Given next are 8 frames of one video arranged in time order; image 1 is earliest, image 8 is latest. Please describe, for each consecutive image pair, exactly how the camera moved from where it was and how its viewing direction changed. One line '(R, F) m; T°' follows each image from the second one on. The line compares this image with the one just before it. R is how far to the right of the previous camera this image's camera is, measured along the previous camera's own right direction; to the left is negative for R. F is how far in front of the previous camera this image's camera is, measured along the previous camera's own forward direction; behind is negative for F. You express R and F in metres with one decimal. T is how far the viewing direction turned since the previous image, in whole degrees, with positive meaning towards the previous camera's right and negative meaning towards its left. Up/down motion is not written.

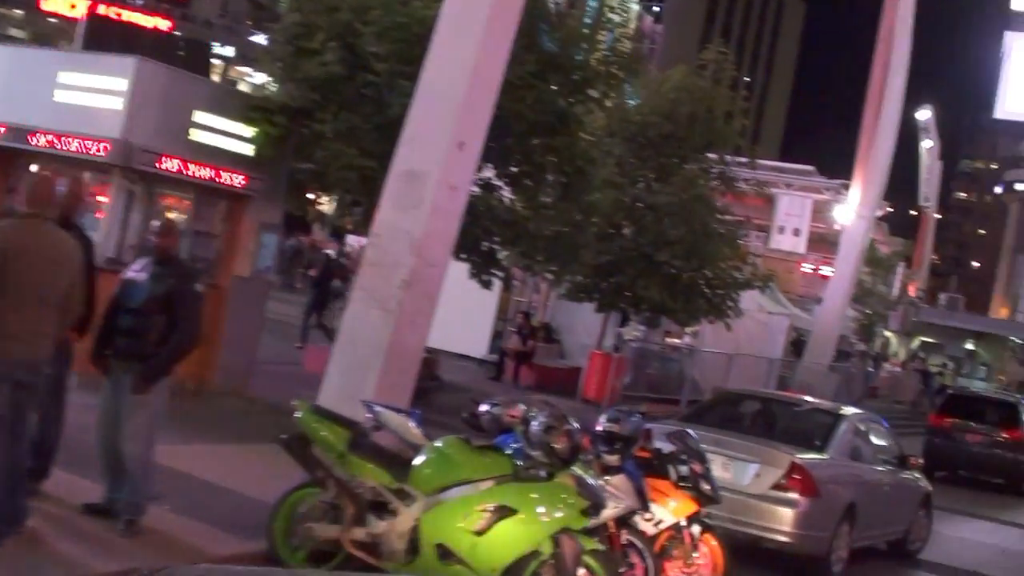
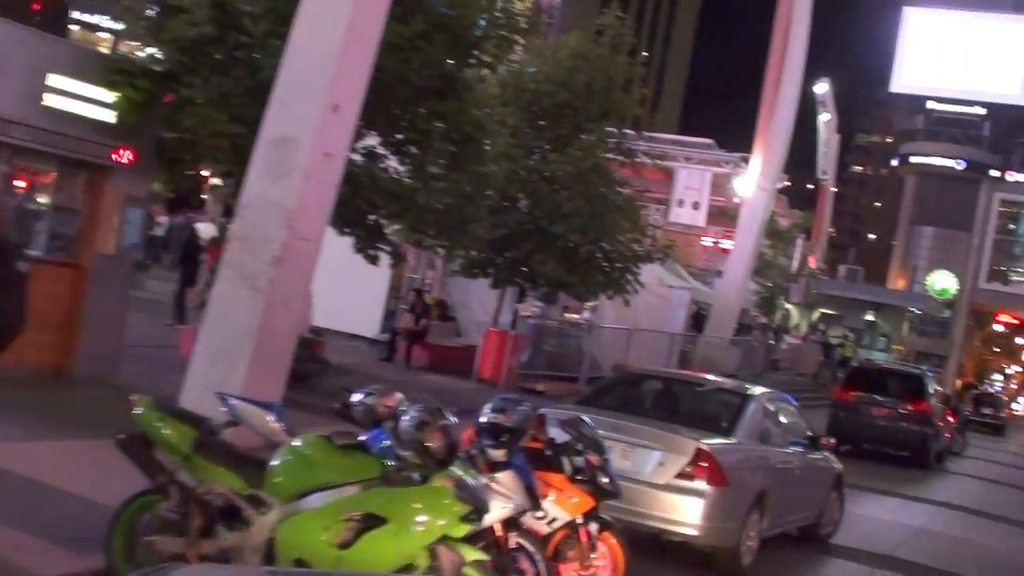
(+0.1, +0.8) m; +3°
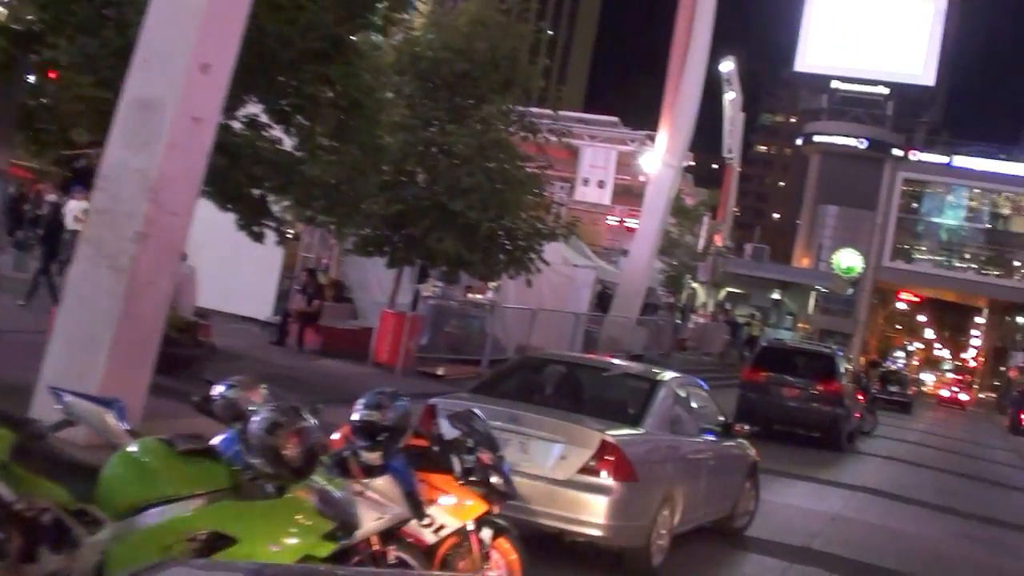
(+0.1, +0.8) m; +3°
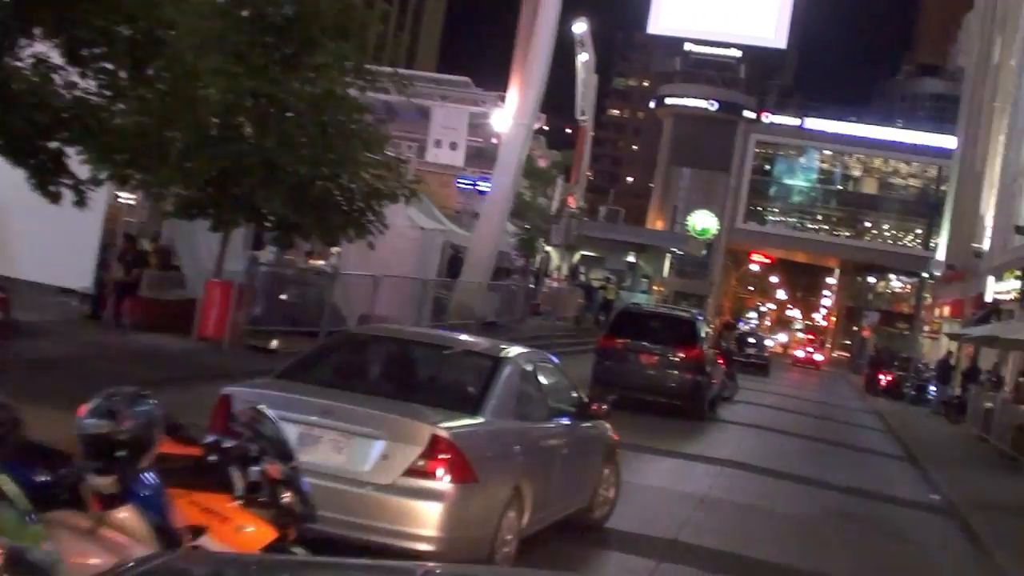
(+0.2, +1.3) m; +5°
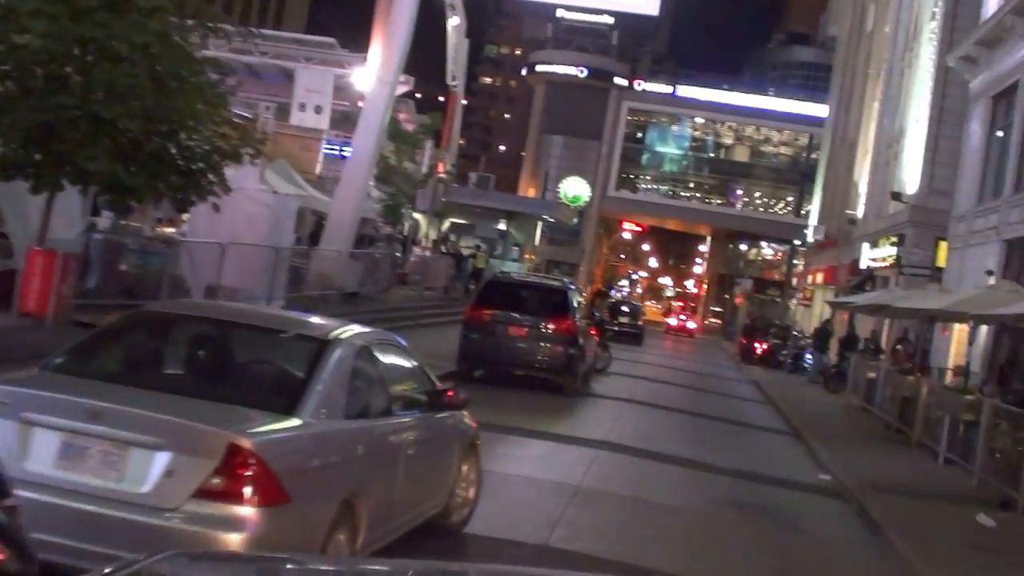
(+0.1, +1.3) m; +4°
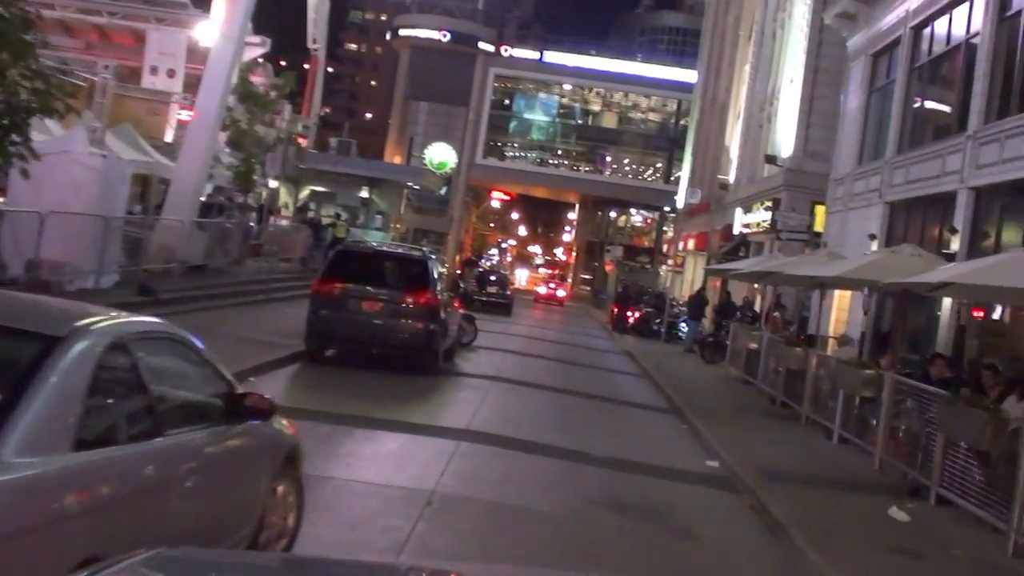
(+0.2, +1.6) m; +4°
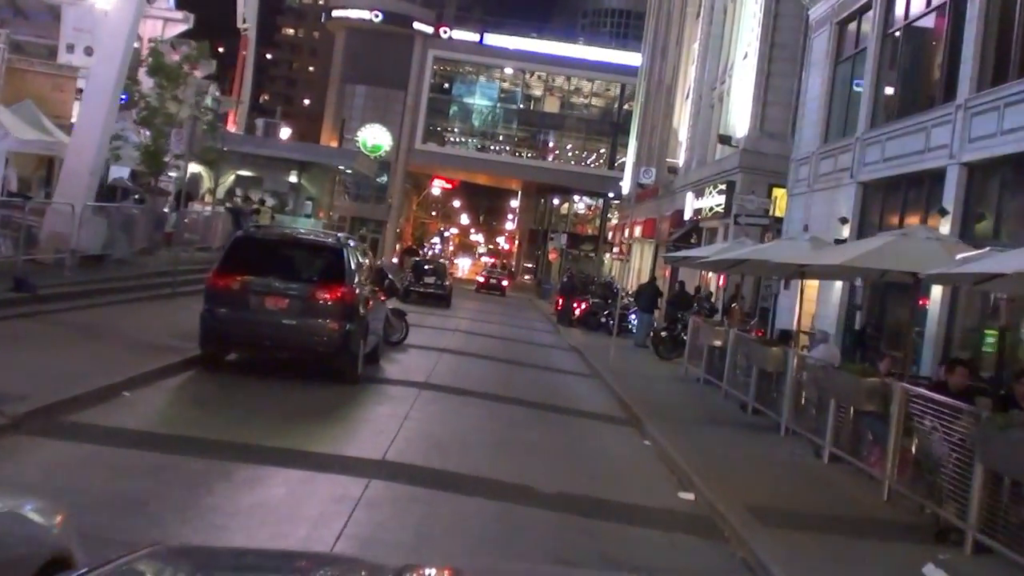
(+0.1, +2.4) m; +2°
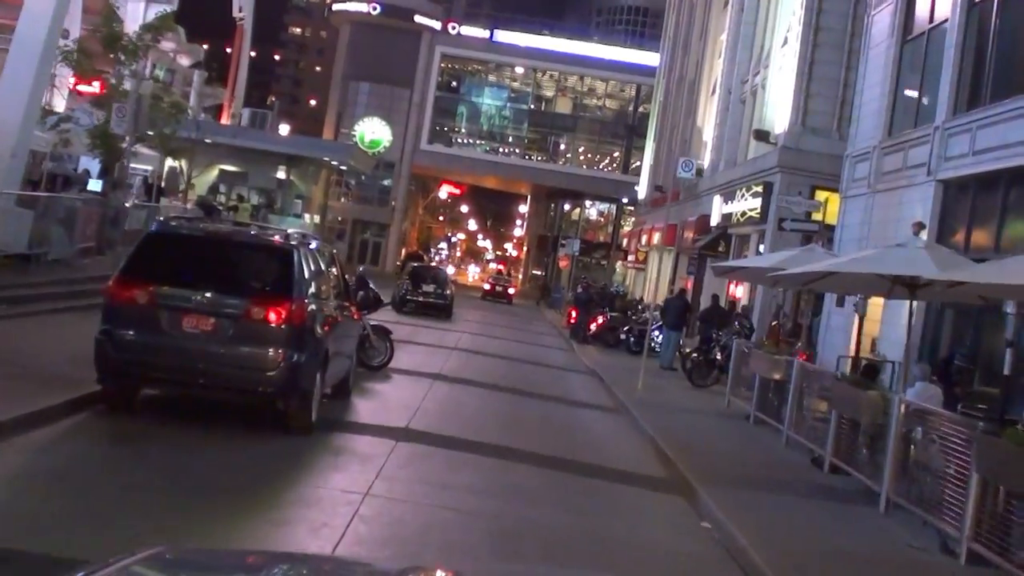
(0.0, +3.8) m; 0°
